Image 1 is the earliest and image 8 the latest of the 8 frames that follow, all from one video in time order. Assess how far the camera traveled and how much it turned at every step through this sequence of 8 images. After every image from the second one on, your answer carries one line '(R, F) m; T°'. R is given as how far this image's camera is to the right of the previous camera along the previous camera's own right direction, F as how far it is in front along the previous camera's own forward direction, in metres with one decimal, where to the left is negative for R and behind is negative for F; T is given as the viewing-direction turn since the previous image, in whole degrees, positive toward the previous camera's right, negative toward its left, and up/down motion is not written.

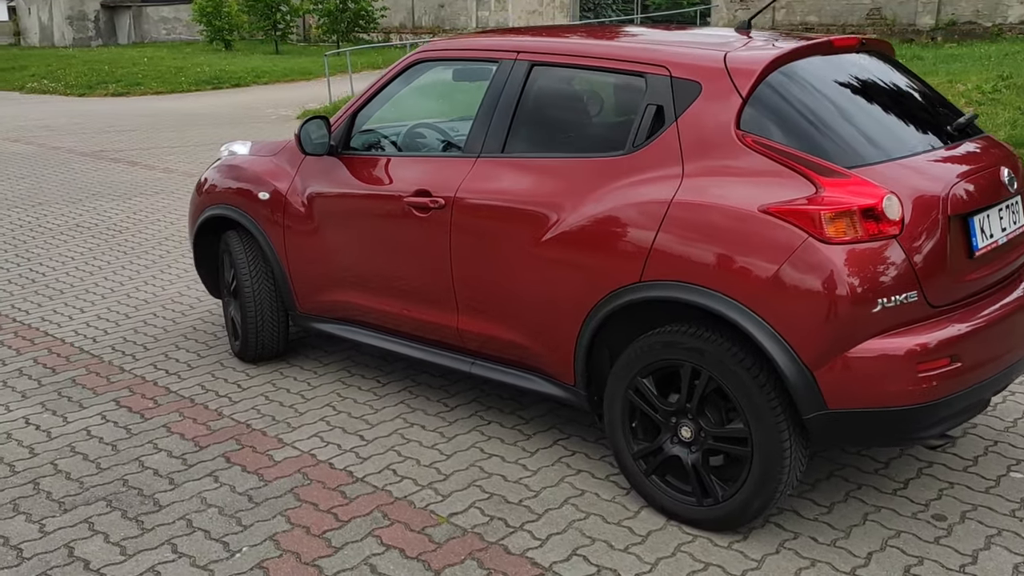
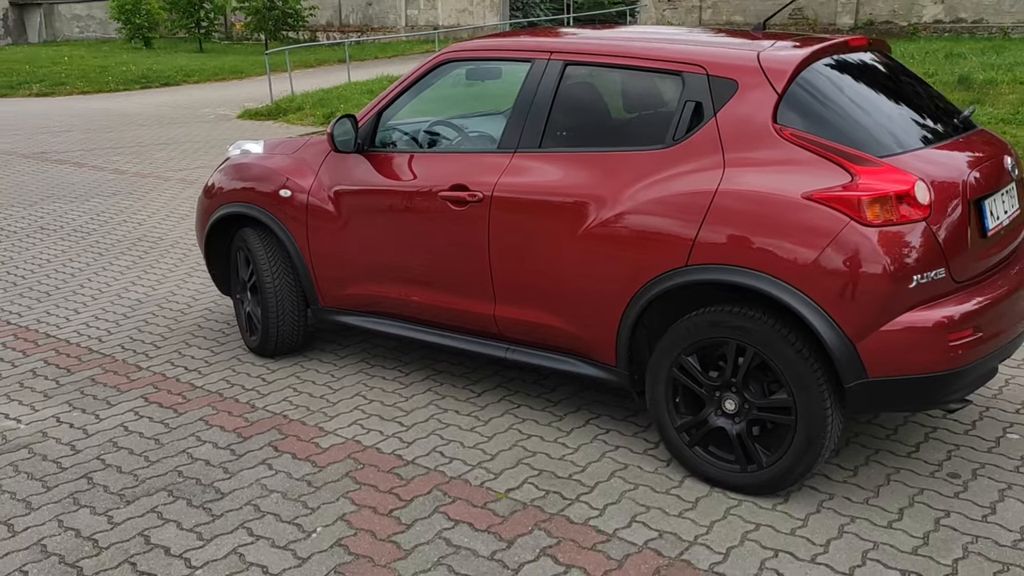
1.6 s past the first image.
(-0.5, -0.2) m; +5°
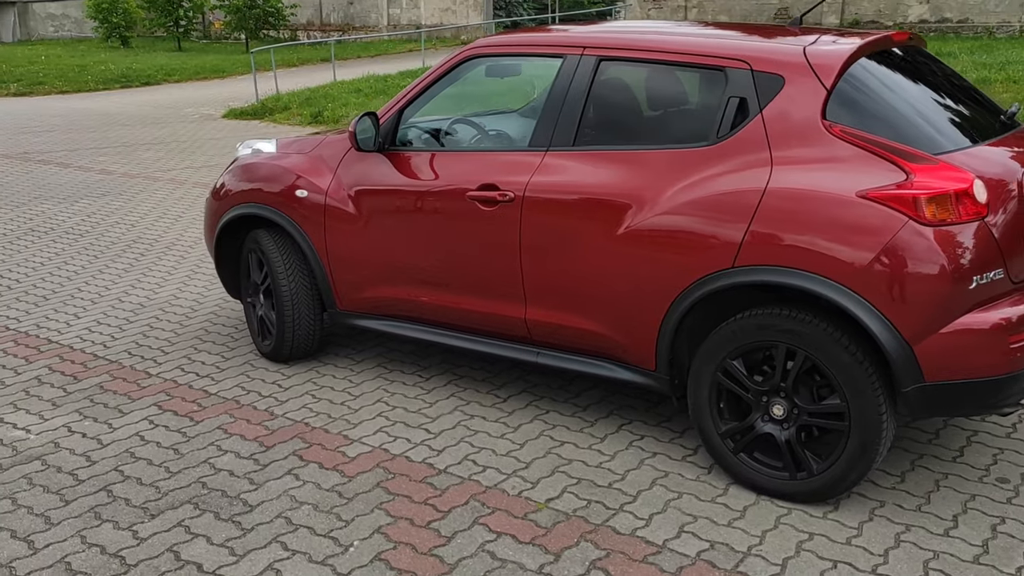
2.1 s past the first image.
(-0.2, +0.1) m; +1°
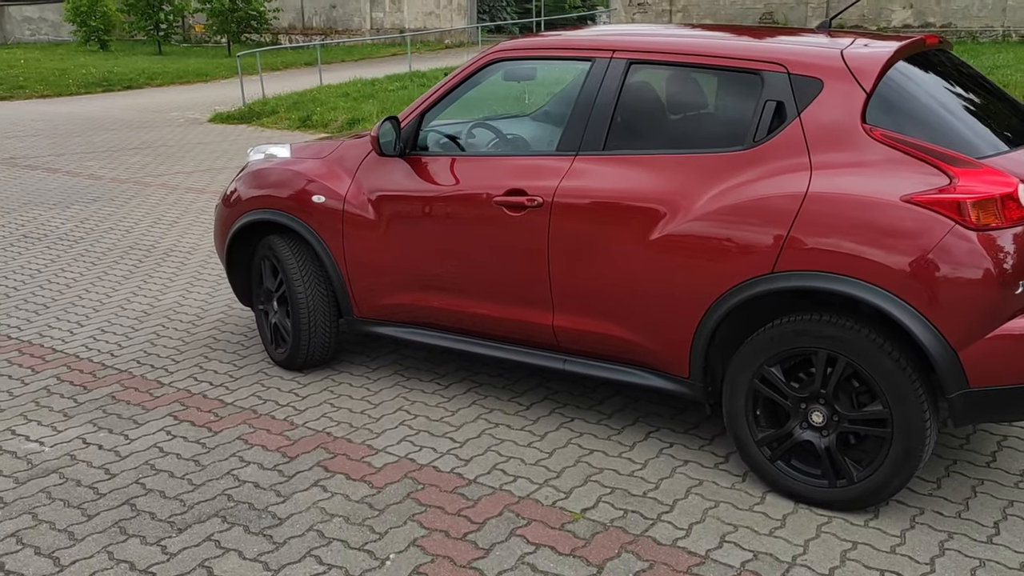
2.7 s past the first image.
(-0.2, +0.1) m; +1°
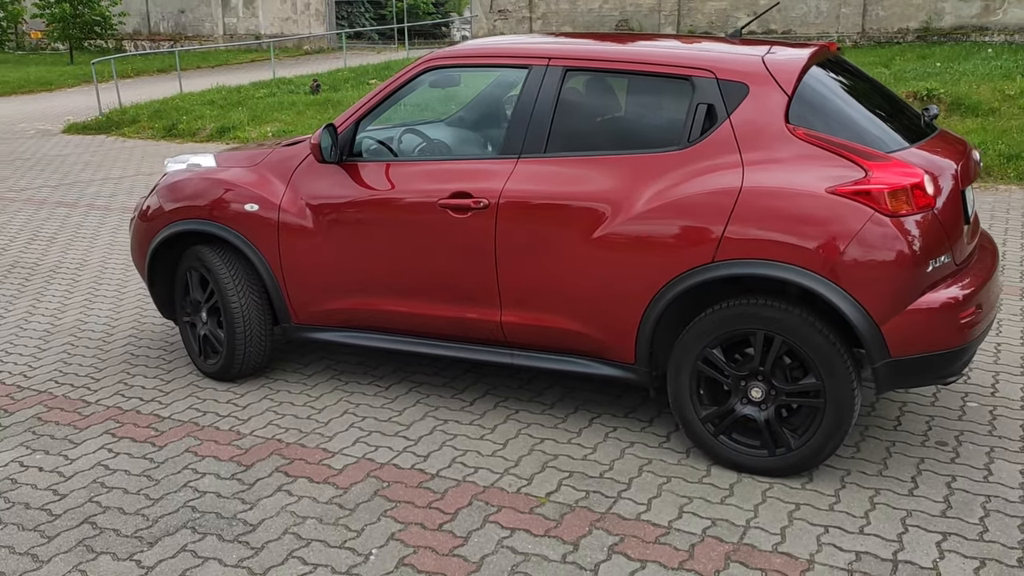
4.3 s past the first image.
(-0.4, -0.1) m; +9°
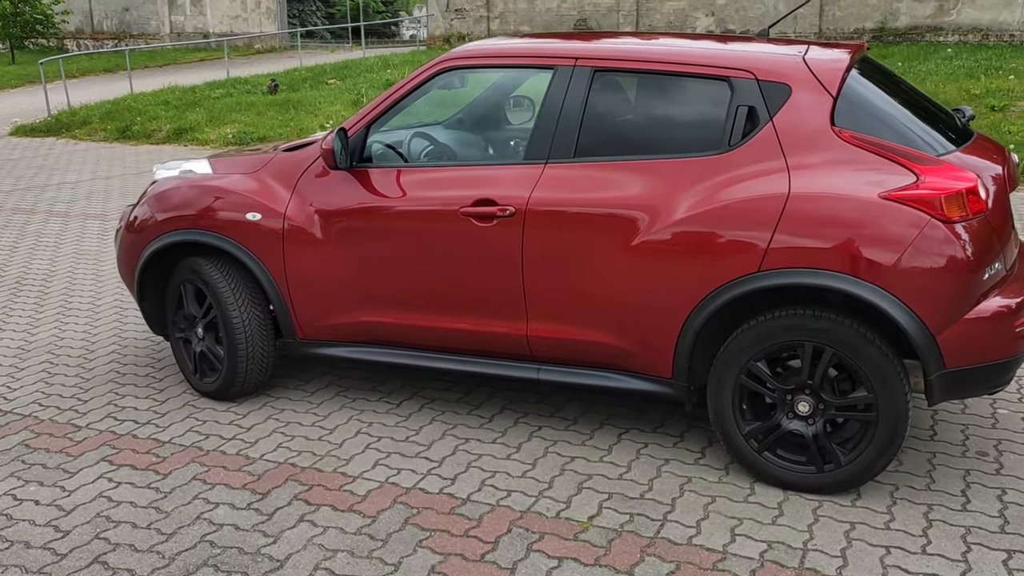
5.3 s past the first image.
(-0.3, +0.2) m; +3°
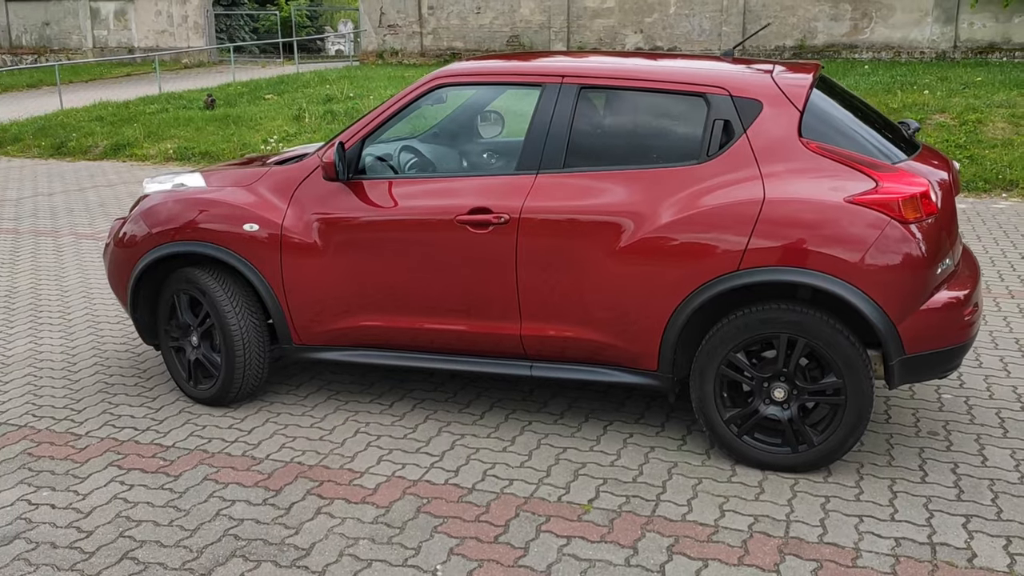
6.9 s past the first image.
(-0.3, -0.2) m; +5°
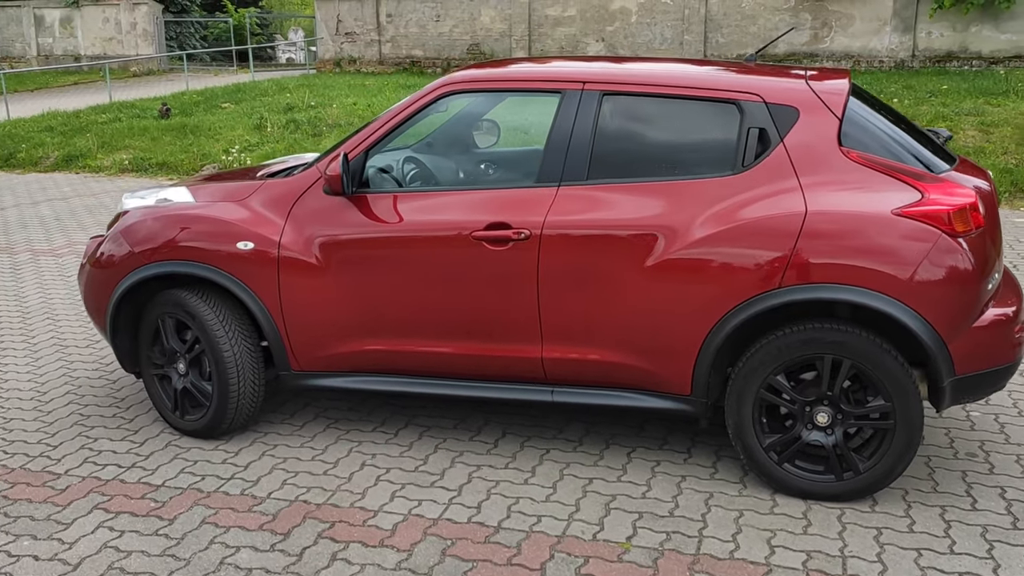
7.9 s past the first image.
(-0.3, +0.3) m; +3°
